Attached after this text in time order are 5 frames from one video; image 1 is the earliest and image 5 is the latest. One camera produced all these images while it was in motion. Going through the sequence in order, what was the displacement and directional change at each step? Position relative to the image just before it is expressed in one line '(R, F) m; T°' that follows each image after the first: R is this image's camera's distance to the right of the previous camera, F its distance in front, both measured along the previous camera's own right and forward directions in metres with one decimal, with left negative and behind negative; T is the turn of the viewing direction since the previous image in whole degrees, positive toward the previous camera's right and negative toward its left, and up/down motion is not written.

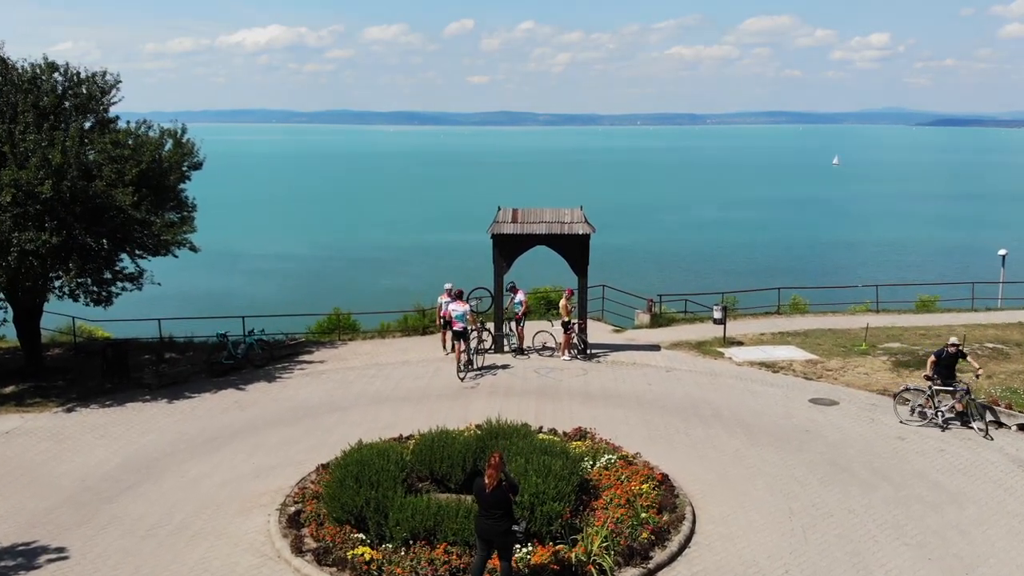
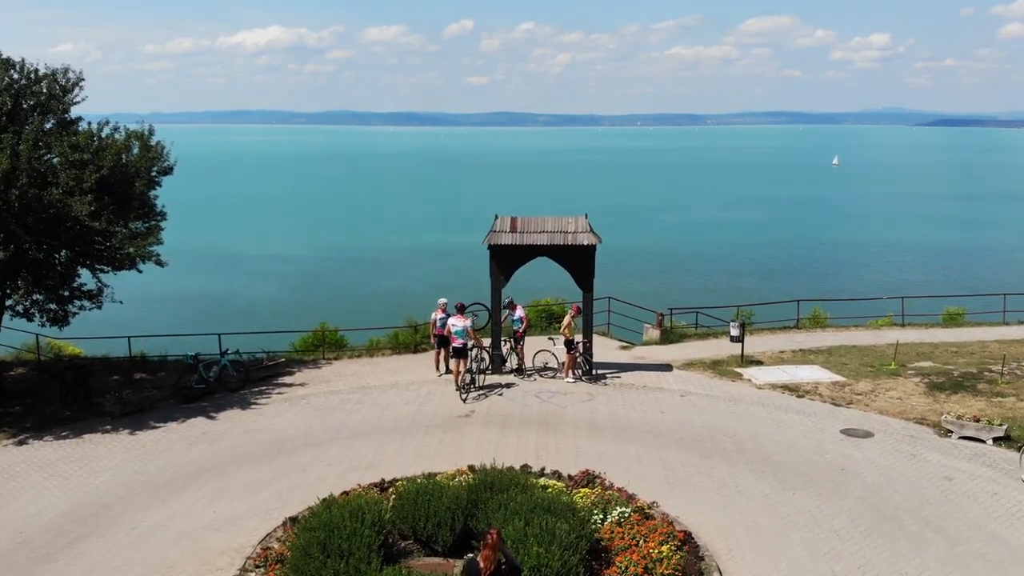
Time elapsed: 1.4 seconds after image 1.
(0.0, +1.2) m; 0°
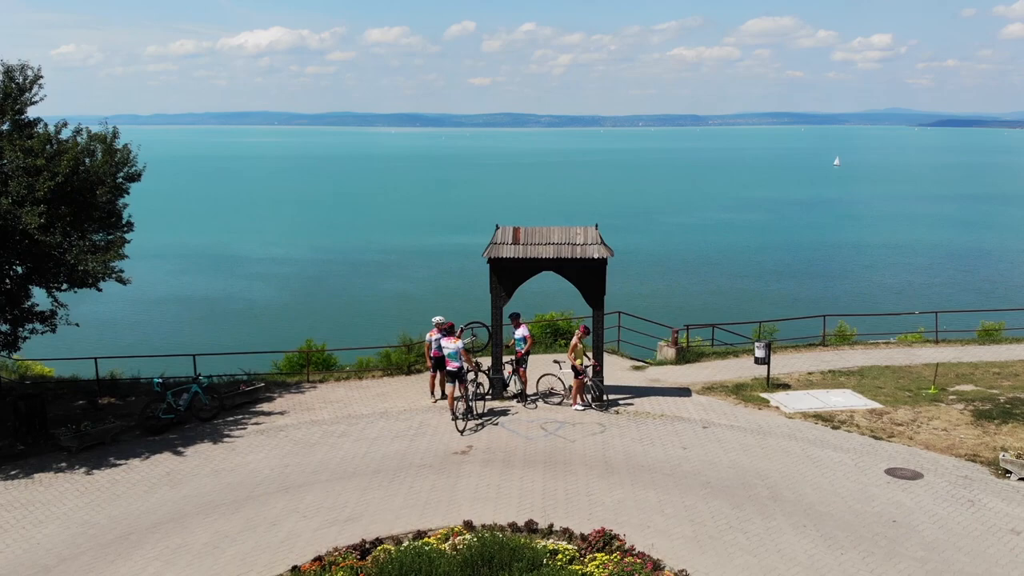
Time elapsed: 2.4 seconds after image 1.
(0.0, +1.2) m; 0°
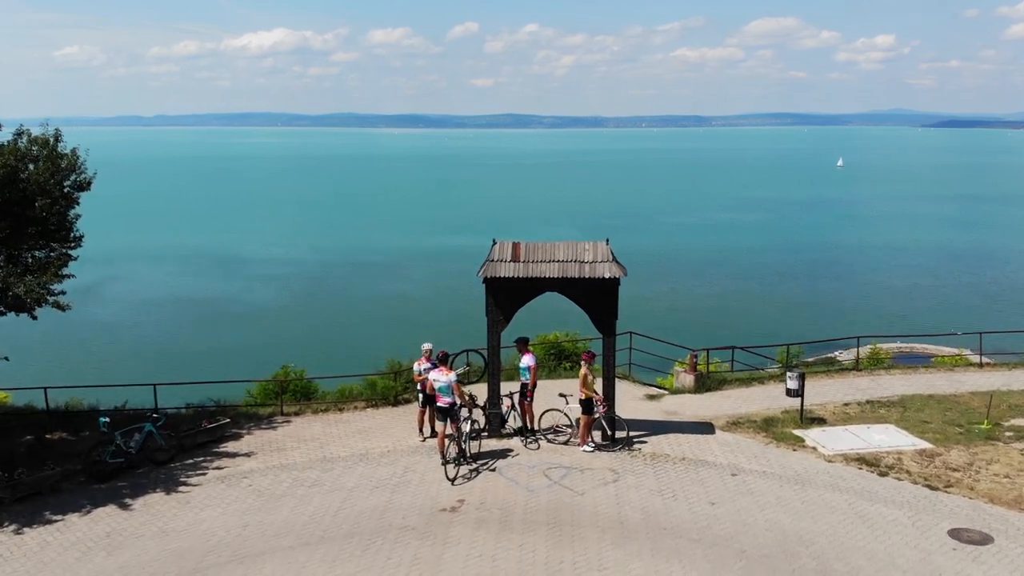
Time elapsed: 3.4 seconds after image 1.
(0.0, +1.4) m; 0°
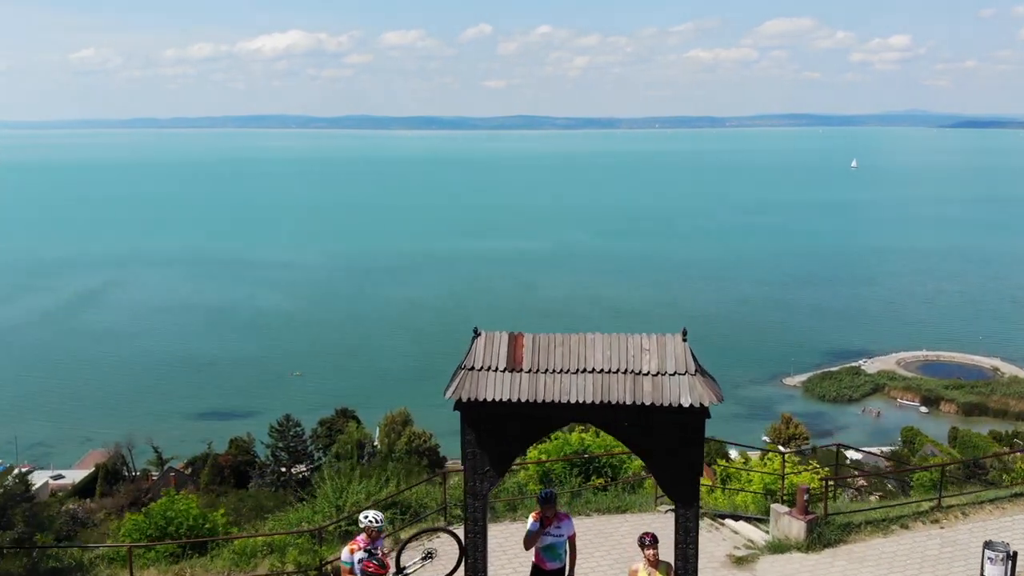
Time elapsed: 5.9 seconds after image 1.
(+0.1, +4.5) m; -1°
